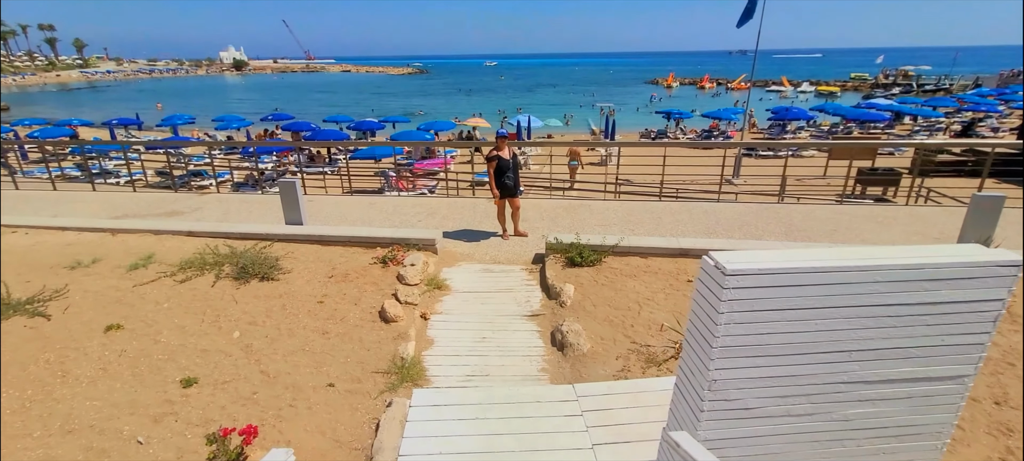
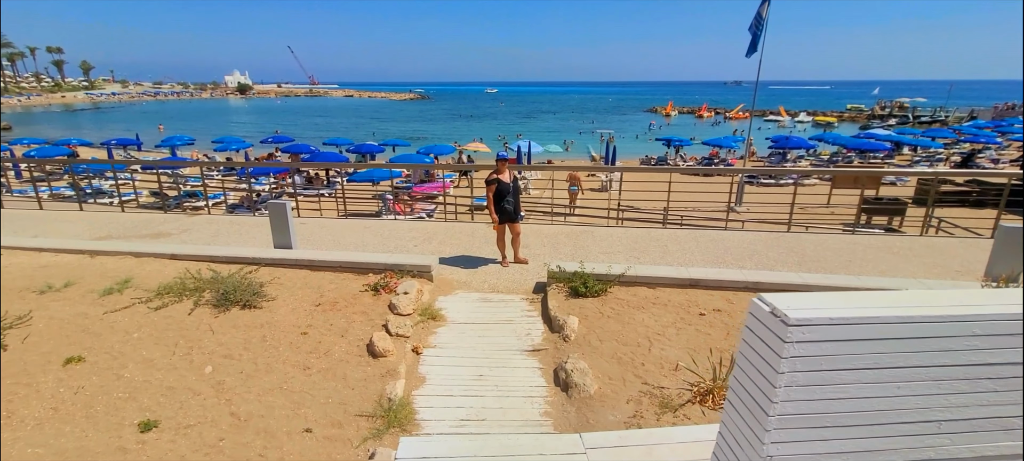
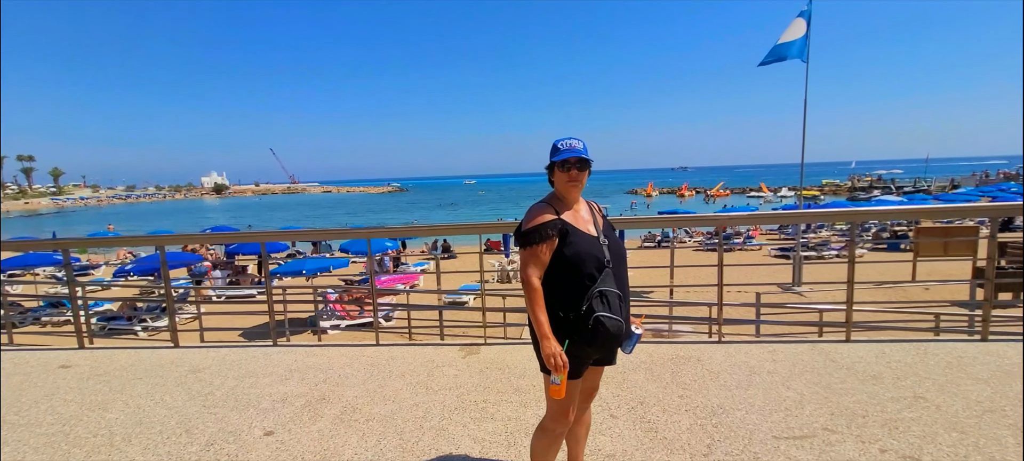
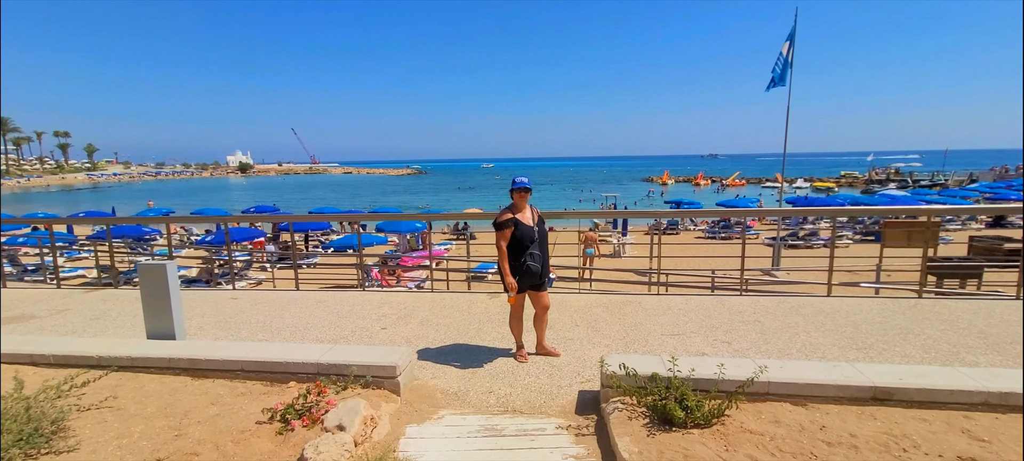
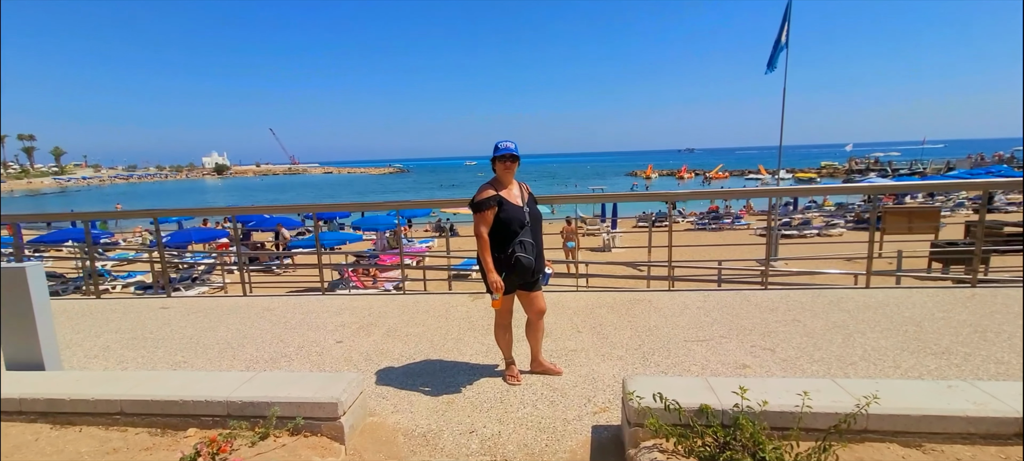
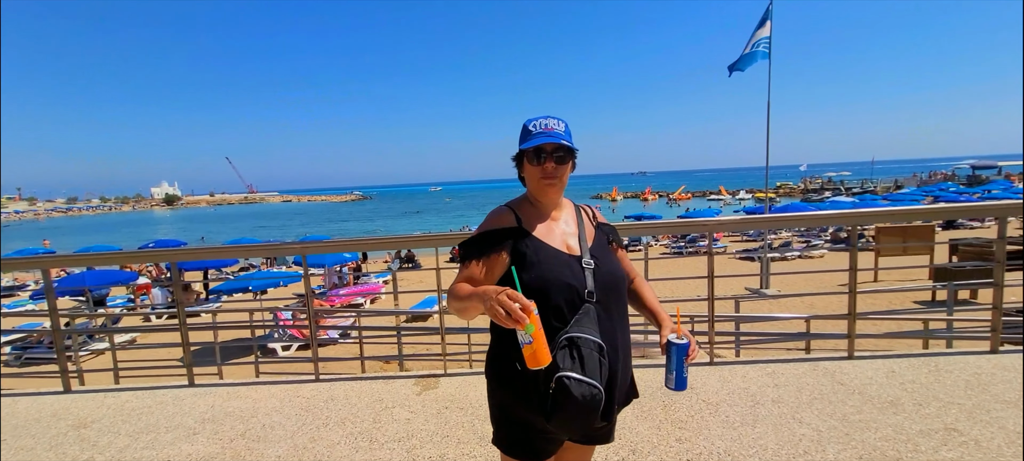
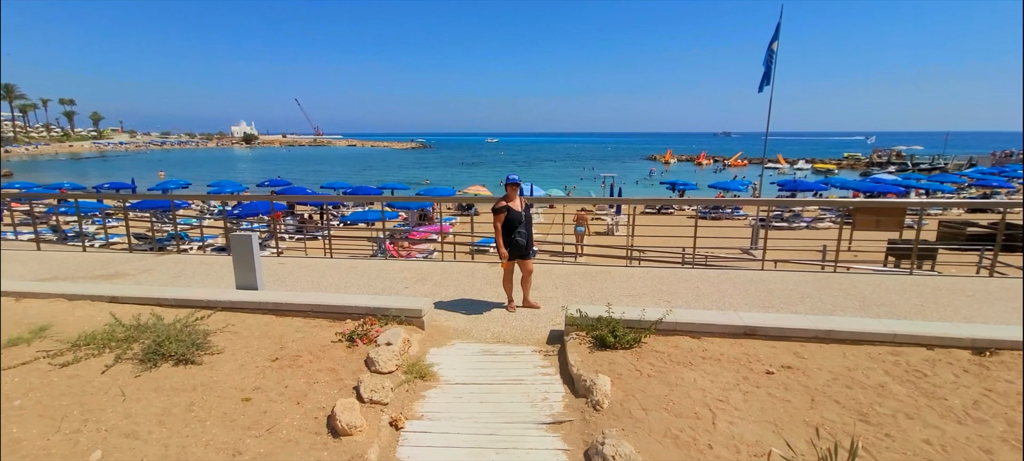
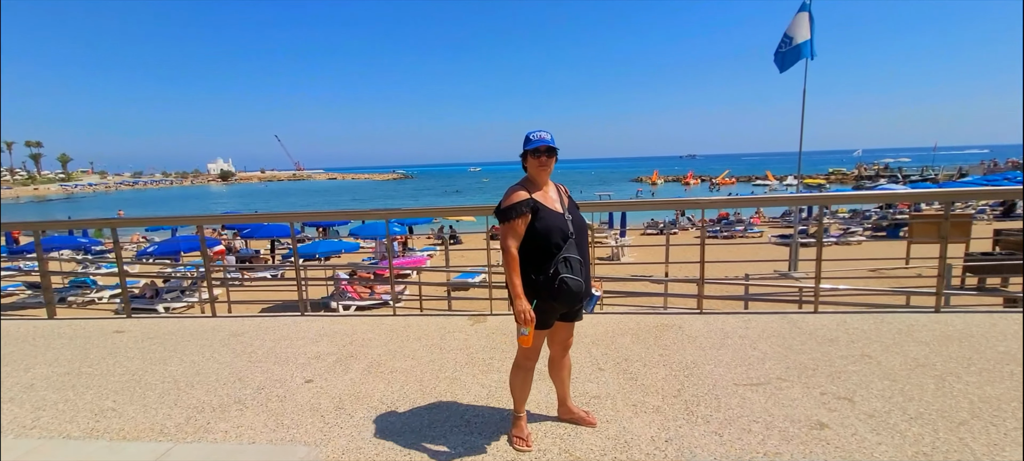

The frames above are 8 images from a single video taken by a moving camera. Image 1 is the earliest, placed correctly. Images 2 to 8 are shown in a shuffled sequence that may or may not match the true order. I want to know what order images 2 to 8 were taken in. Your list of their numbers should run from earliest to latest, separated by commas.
2, 7, 4, 5, 8, 3, 6
